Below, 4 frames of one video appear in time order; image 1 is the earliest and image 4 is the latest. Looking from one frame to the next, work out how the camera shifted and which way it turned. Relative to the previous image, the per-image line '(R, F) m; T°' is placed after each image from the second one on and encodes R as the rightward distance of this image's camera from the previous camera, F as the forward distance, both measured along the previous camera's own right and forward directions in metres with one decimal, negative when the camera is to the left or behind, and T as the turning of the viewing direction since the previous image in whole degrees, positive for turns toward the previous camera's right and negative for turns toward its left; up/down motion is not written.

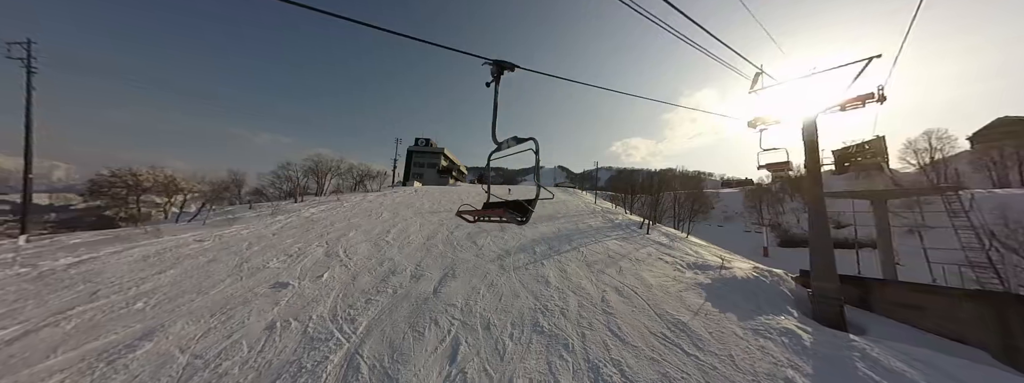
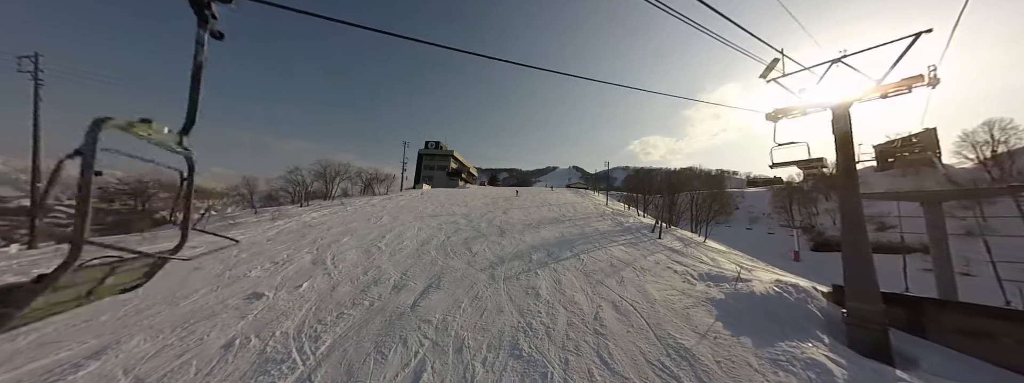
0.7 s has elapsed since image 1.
(+0.9, +0.6) m; -3°
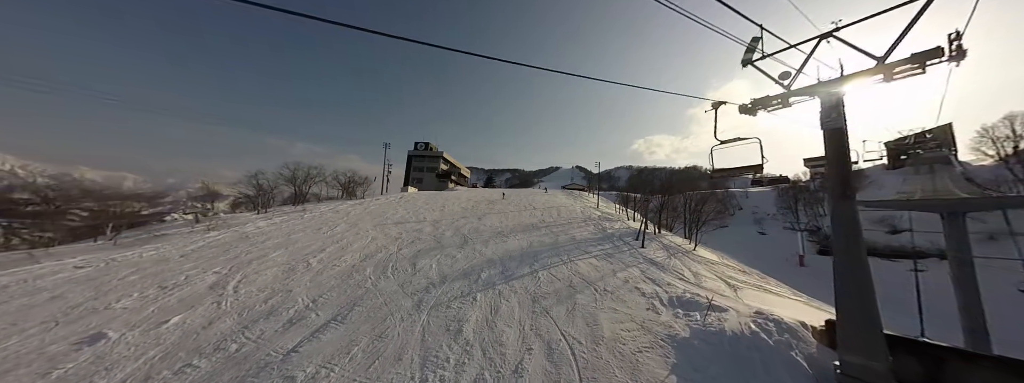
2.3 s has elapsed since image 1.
(+2.4, +1.4) m; -1°
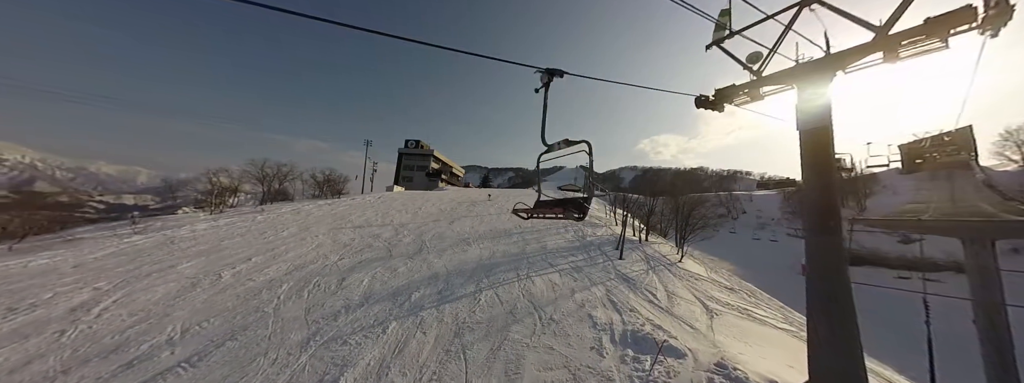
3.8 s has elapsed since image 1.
(+2.3, +1.4) m; -1°
